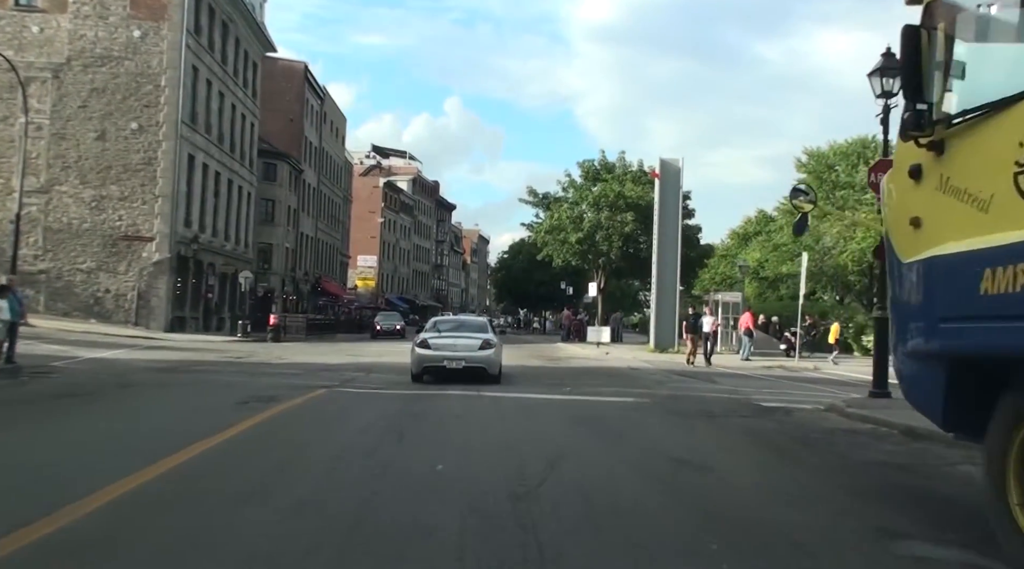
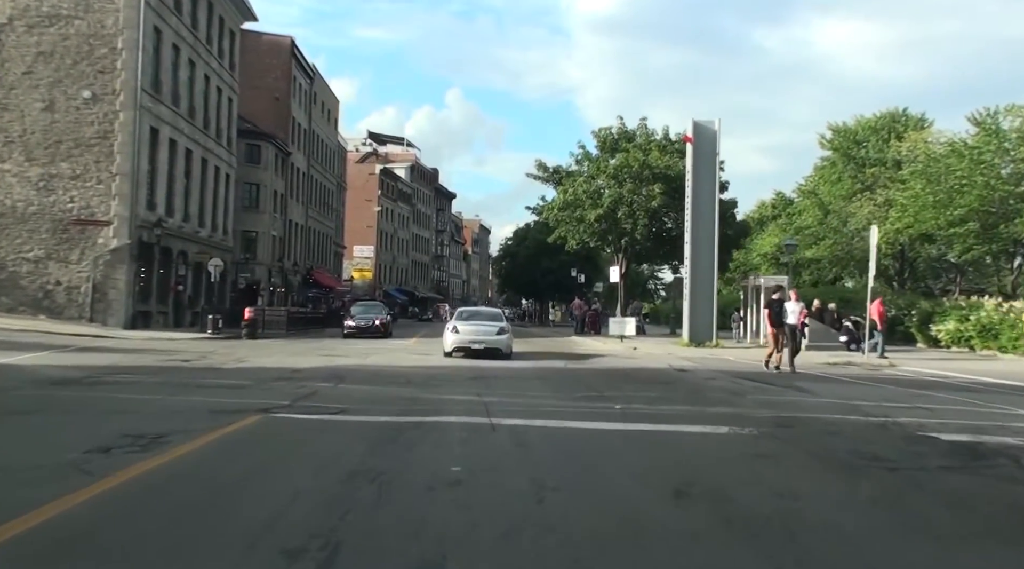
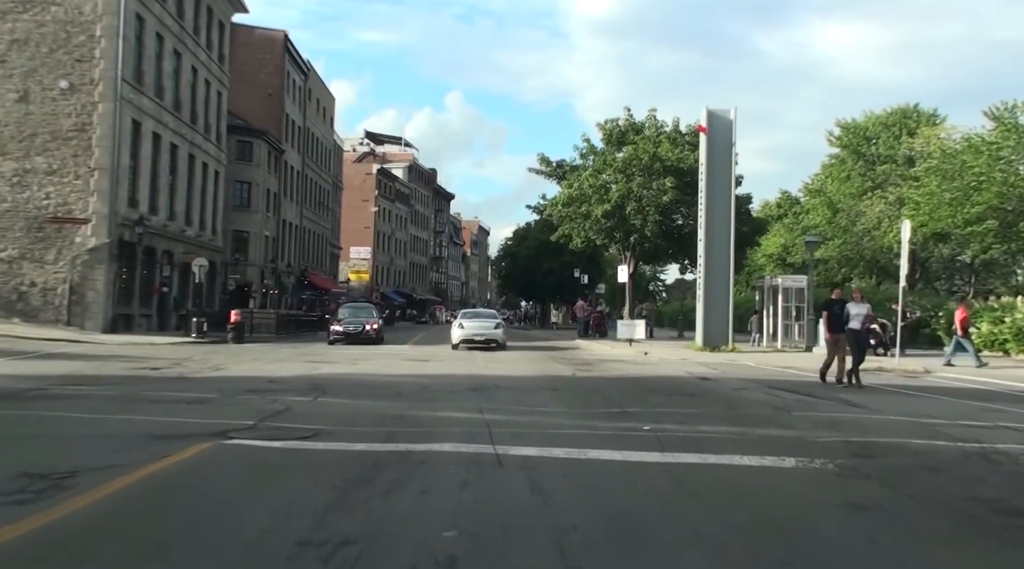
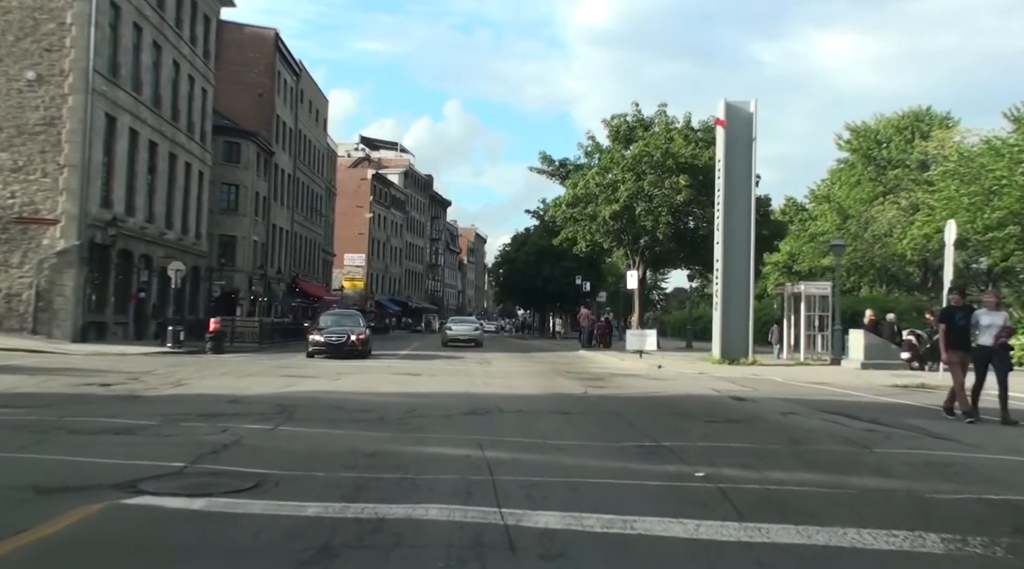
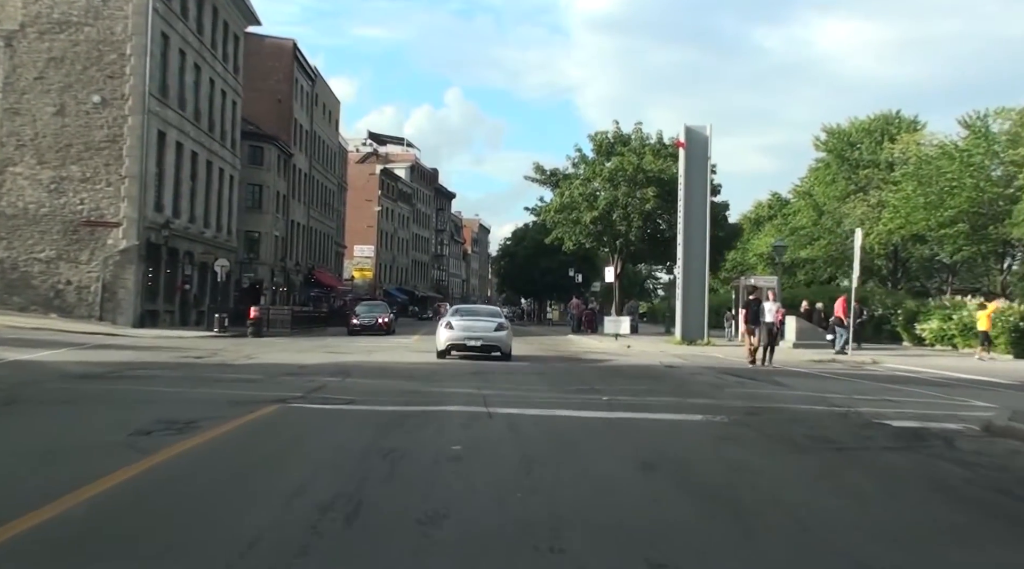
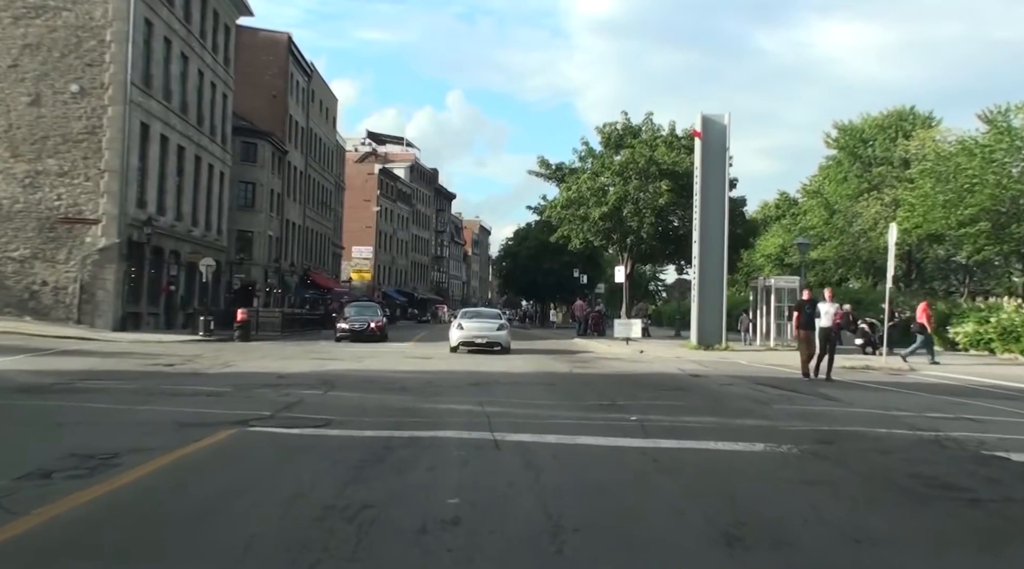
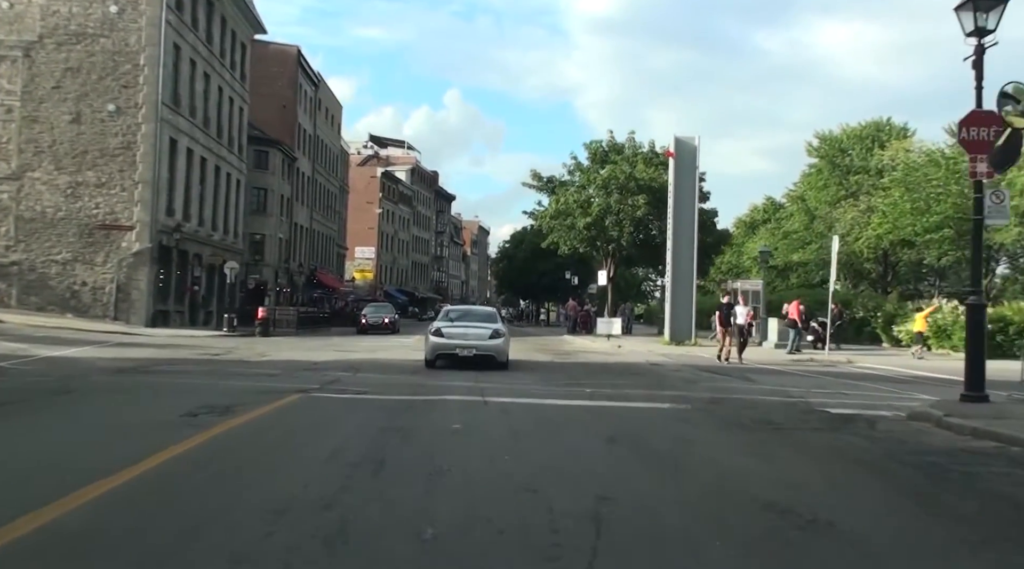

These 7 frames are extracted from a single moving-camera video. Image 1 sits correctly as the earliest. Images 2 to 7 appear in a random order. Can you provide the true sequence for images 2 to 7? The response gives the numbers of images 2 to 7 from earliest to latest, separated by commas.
7, 5, 2, 6, 3, 4
